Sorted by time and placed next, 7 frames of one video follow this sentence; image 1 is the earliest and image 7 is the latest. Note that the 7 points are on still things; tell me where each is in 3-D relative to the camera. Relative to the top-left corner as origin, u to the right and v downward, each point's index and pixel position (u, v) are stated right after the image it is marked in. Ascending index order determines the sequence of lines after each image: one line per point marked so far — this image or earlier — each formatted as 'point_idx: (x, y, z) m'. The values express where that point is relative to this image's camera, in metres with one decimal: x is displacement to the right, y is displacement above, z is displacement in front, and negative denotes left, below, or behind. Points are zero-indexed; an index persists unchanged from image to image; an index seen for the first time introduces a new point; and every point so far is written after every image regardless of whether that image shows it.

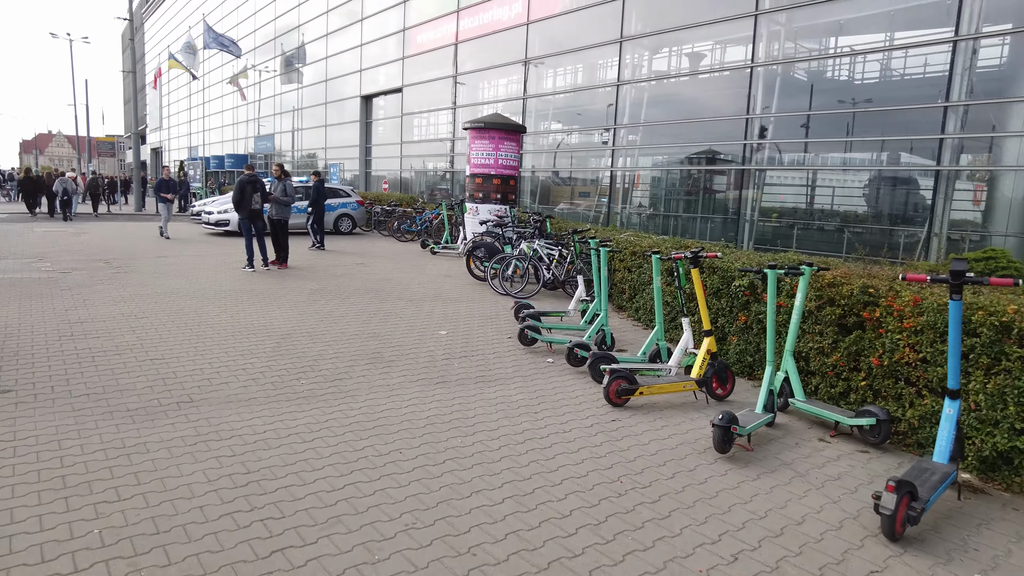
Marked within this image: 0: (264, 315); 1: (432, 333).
0: (-2.7, -0.3, +7.1) m
1: (-0.8, -0.5, +6.8) m
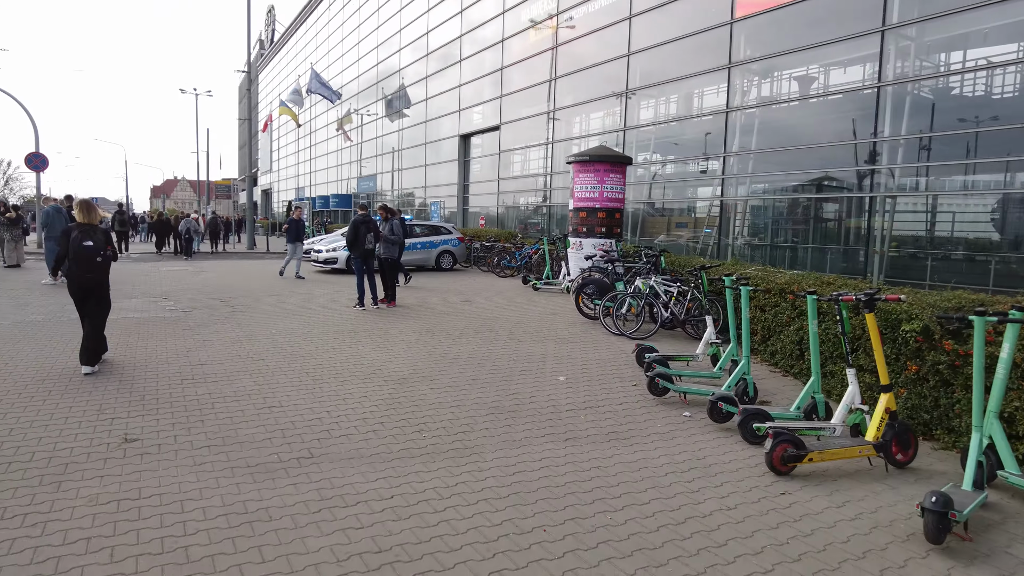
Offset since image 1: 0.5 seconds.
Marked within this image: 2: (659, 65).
0: (-1.4, -0.7, +6.9) m
1: (+0.4, -0.9, +6.3) m
2: (+4.4, +6.7, +19.5) m
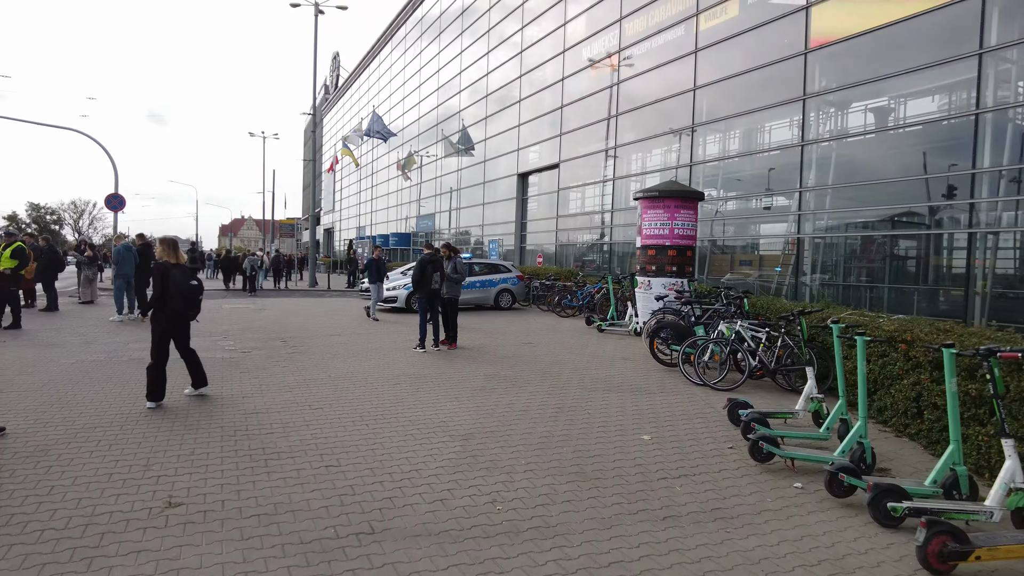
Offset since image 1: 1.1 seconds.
0: (-0.7, -1.2, +6.4) m
1: (+1.1, -1.3, +5.6) m
2: (+6.2, +5.5, +18.9) m
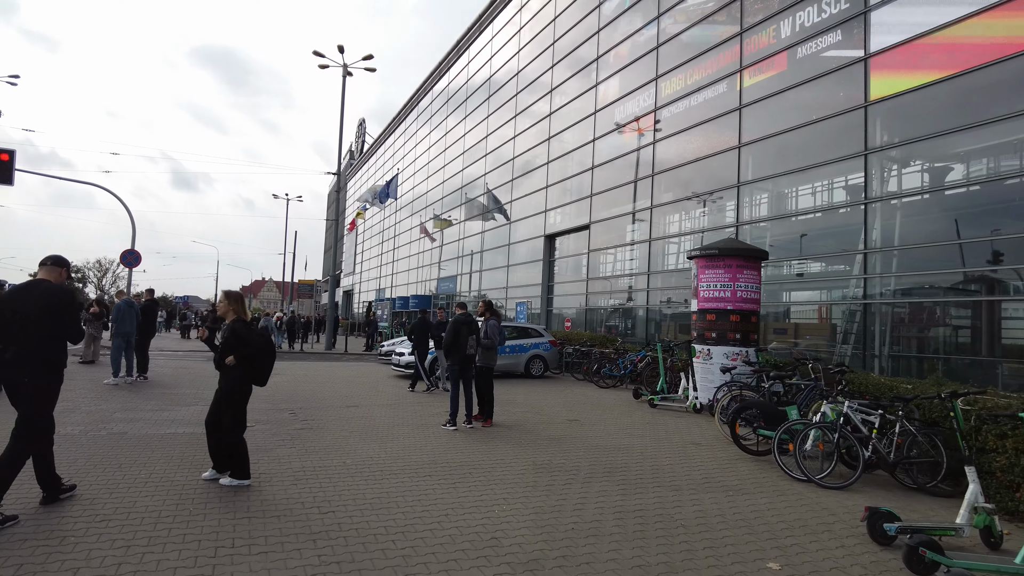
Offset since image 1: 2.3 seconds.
0: (-0.2, -1.7, +4.9) m
1: (+1.6, -1.8, +4.1) m
2: (+7.1, +3.6, +17.8) m
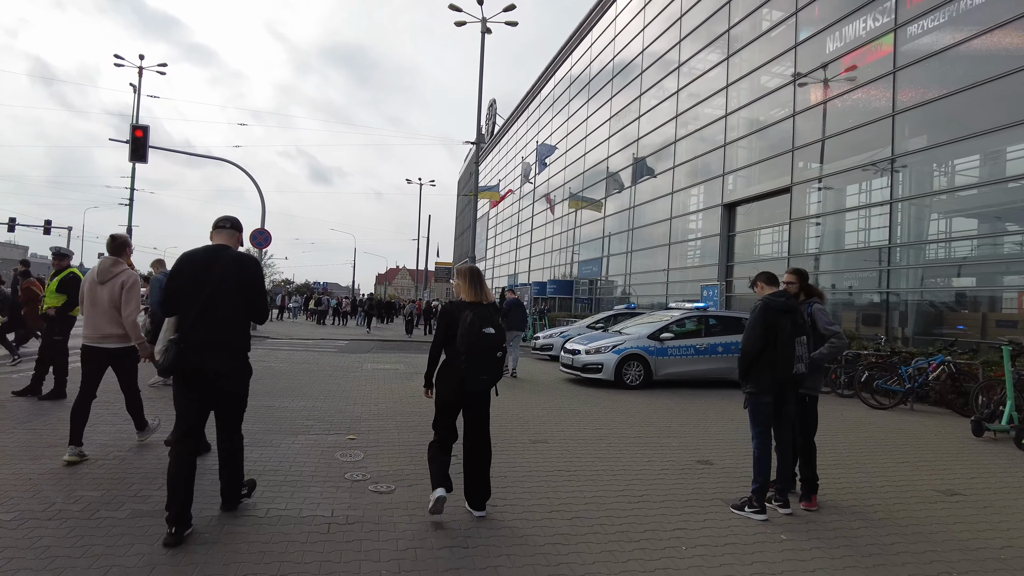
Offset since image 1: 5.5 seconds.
0: (+1.6, -1.4, +0.9) m
1: (+3.1, -1.5, -0.3) m
2: (+11.1, +4.1, +12.1) m
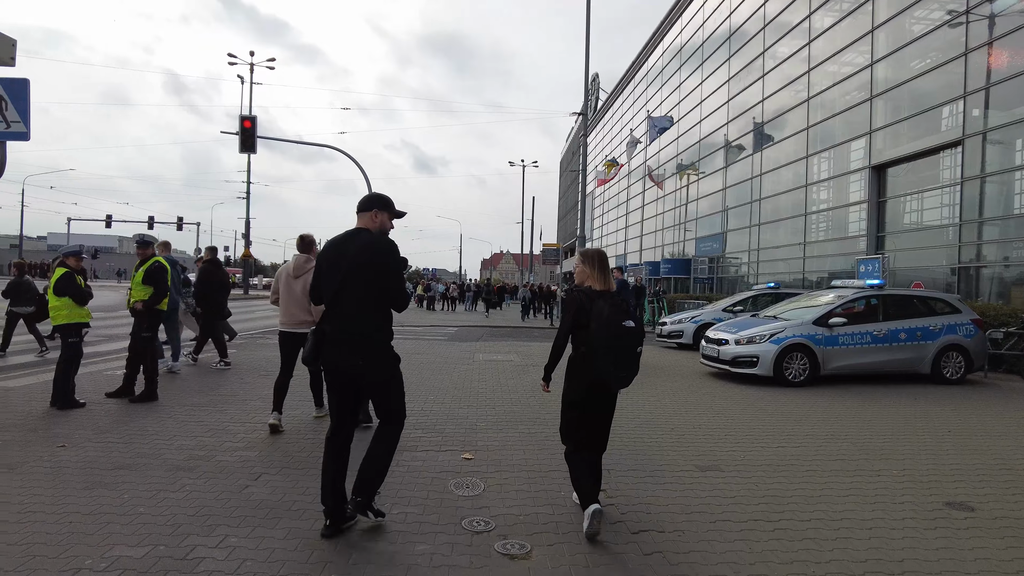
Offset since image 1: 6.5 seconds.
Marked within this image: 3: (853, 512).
0: (+1.9, -1.4, -0.8) m
1: (+3.2, -1.5, -2.2) m
2: (+12.9, +4.6, +8.6) m
3: (+2.2, -1.4, +4.2) m
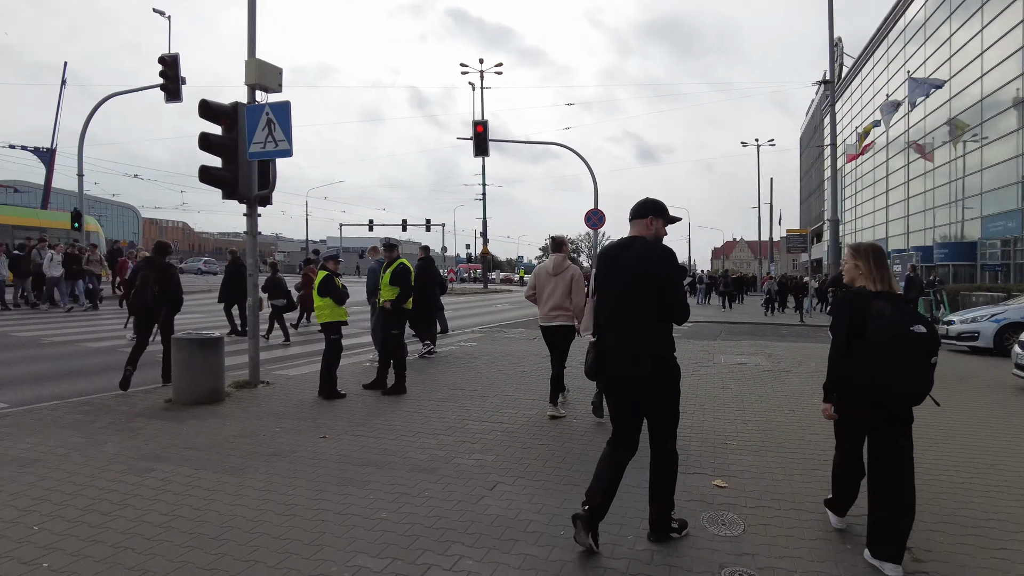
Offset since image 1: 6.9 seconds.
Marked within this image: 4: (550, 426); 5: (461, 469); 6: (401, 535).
0: (+1.5, -1.4, -1.9) m
1: (+2.3, -1.5, -3.6) m
2: (+15.0, +4.8, +3.2) m
3: (+3.5, -1.4, +2.8) m
4: (+0.4, -1.3, +5.9) m
5: (-0.4, -1.3, +4.6) m
6: (-0.5, -1.3, +3.4) m
